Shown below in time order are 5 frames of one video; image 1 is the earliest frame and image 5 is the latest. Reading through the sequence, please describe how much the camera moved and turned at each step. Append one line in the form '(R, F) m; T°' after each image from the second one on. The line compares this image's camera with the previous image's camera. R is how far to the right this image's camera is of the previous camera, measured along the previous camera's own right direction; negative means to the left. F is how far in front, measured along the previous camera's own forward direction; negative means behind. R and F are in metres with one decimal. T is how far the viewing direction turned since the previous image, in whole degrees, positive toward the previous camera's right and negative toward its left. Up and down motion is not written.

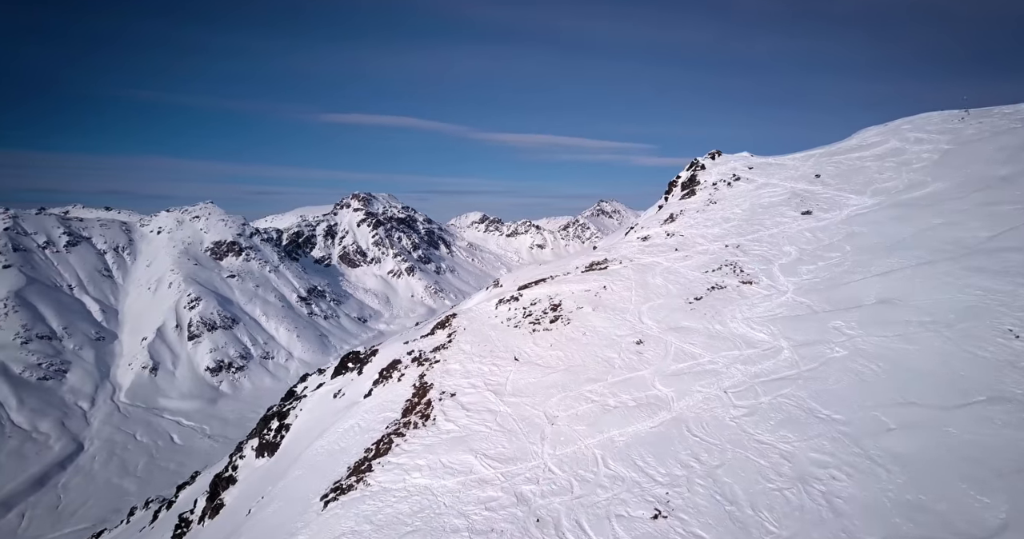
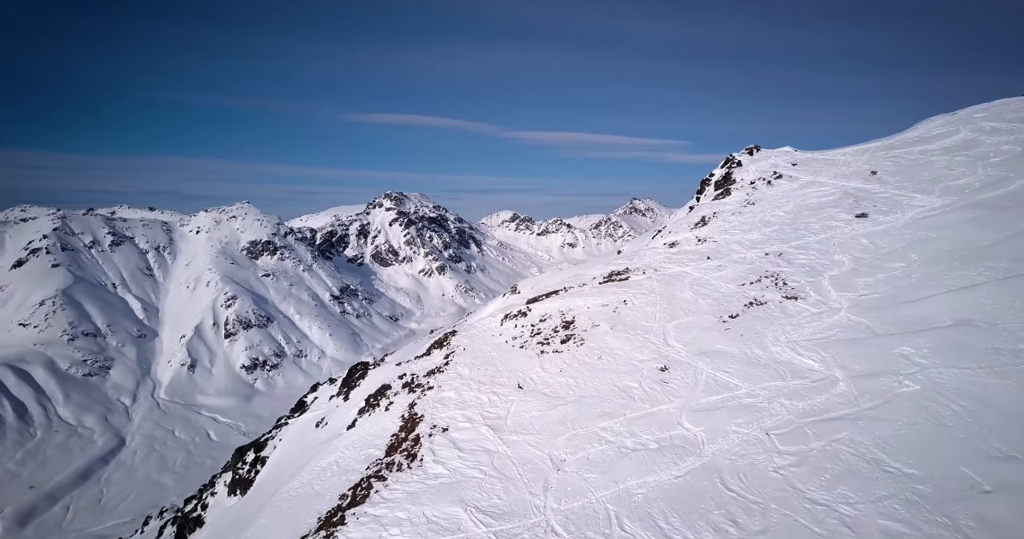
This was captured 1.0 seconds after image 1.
(+1.9, +7.1) m; -3°
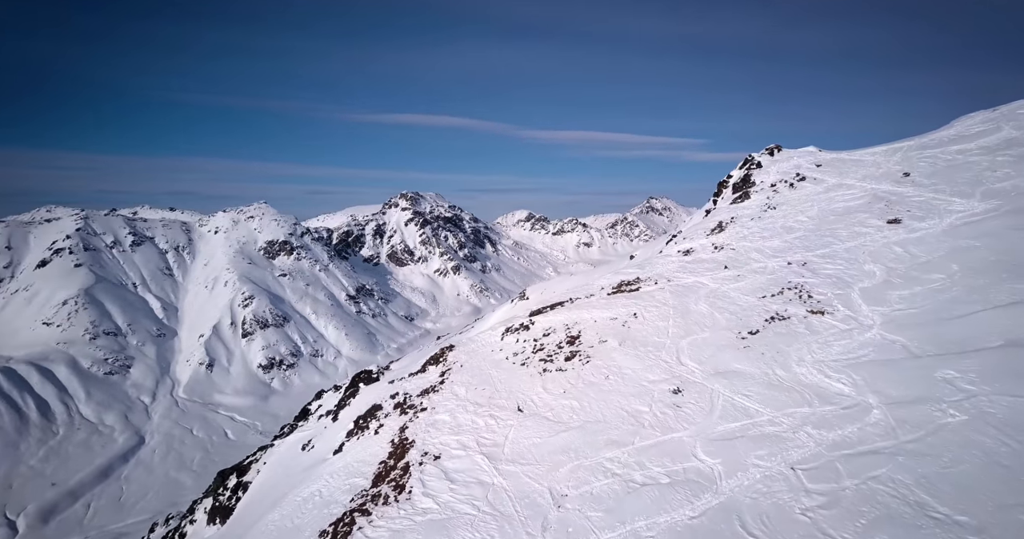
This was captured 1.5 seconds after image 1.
(+1.0, +3.6) m; -1°
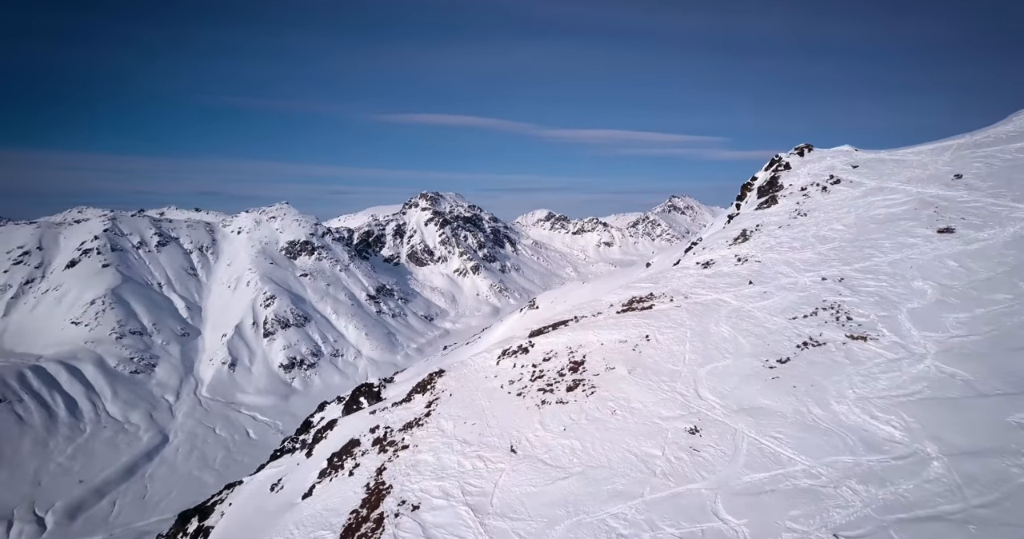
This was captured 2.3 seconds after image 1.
(+1.5, +5.4) m; -2°
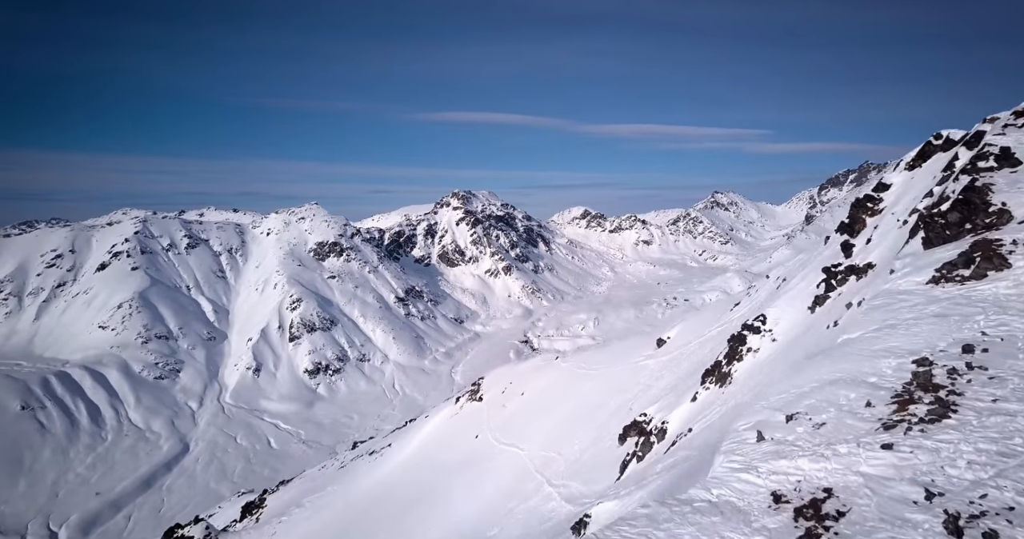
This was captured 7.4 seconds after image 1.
(+8.7, +36.6) m; -3°
